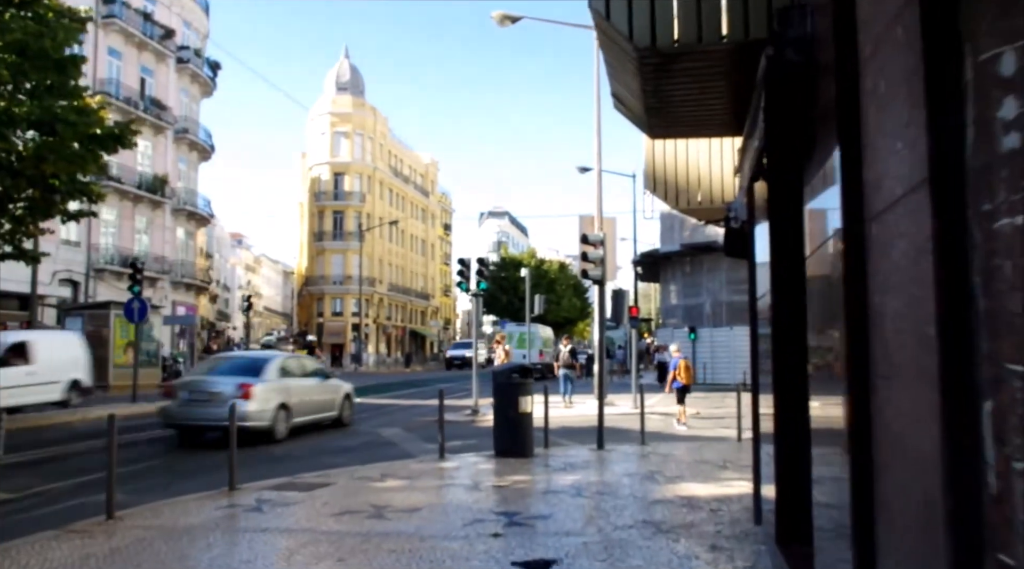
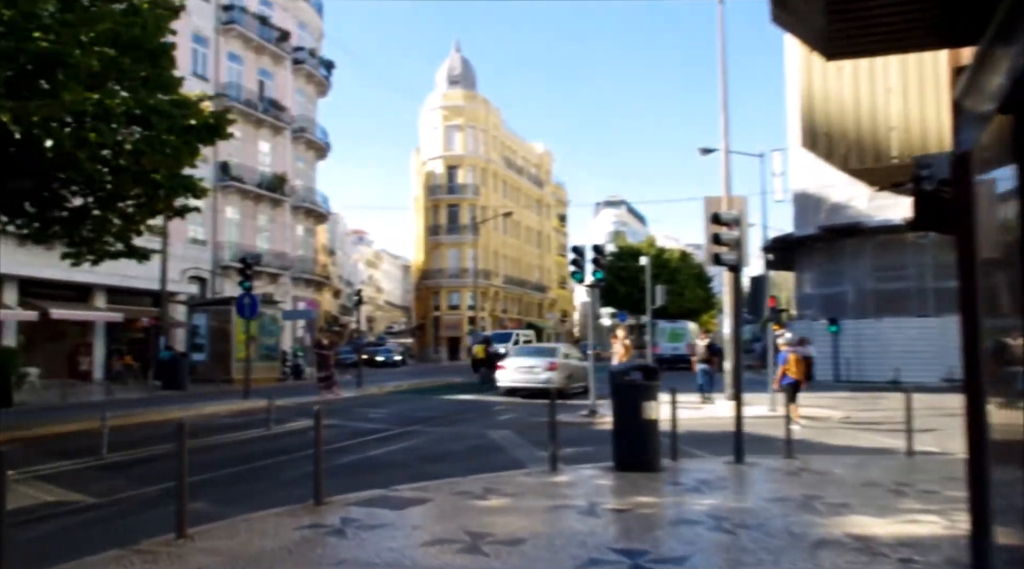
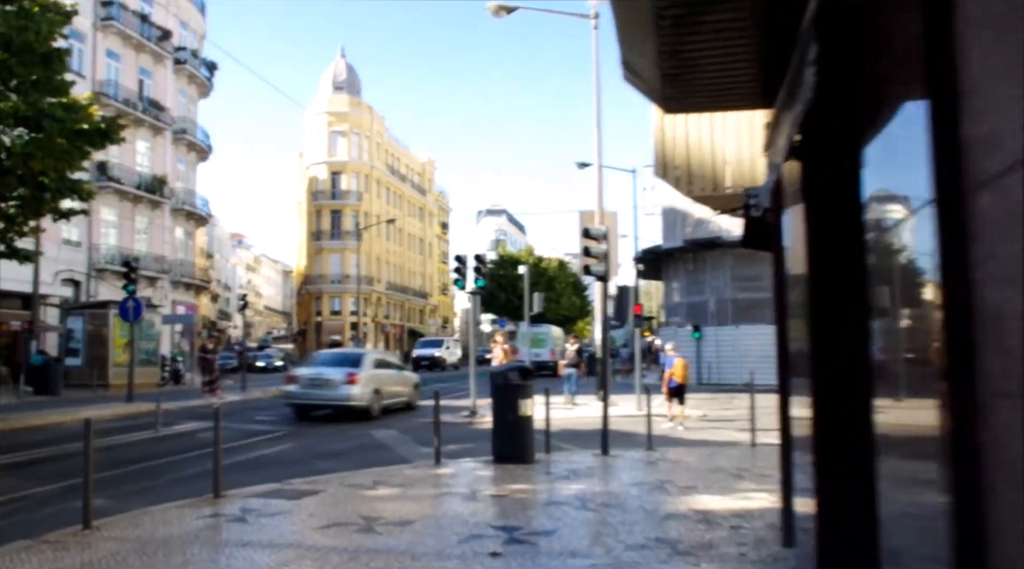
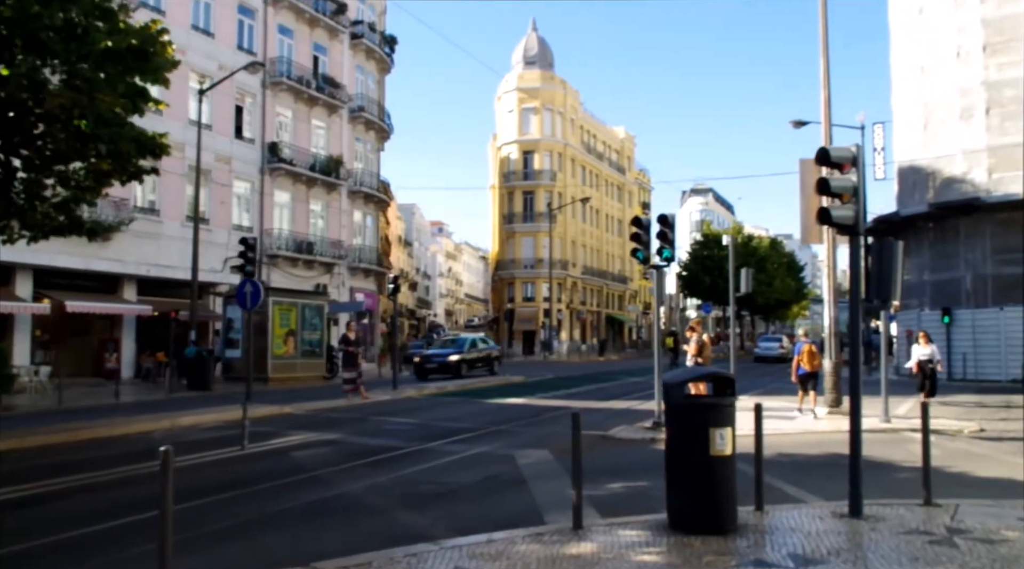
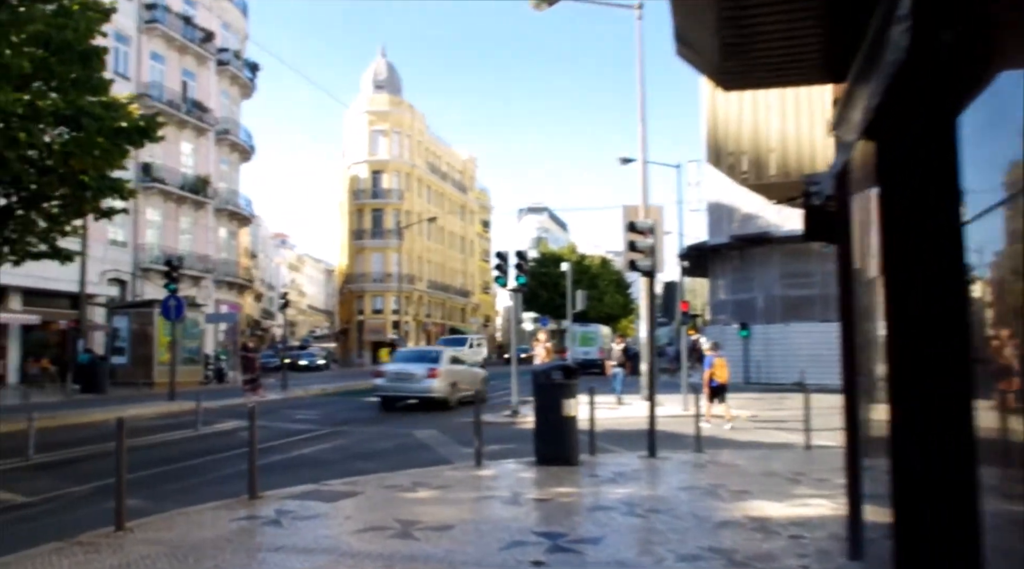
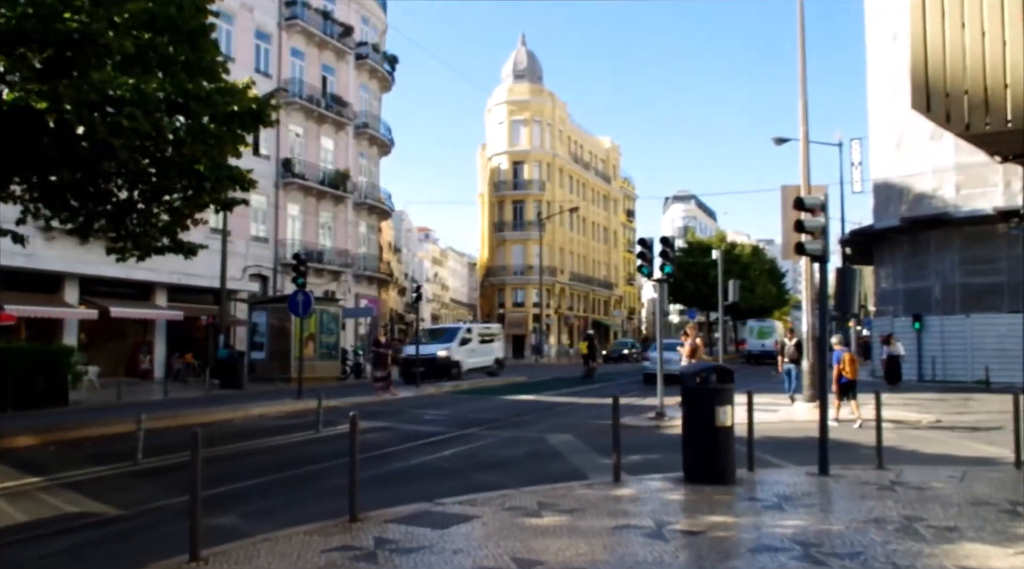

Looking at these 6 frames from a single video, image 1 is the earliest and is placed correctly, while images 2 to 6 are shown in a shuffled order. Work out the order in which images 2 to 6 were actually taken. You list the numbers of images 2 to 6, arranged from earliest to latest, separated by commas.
3, 5, 2, 6, 4
